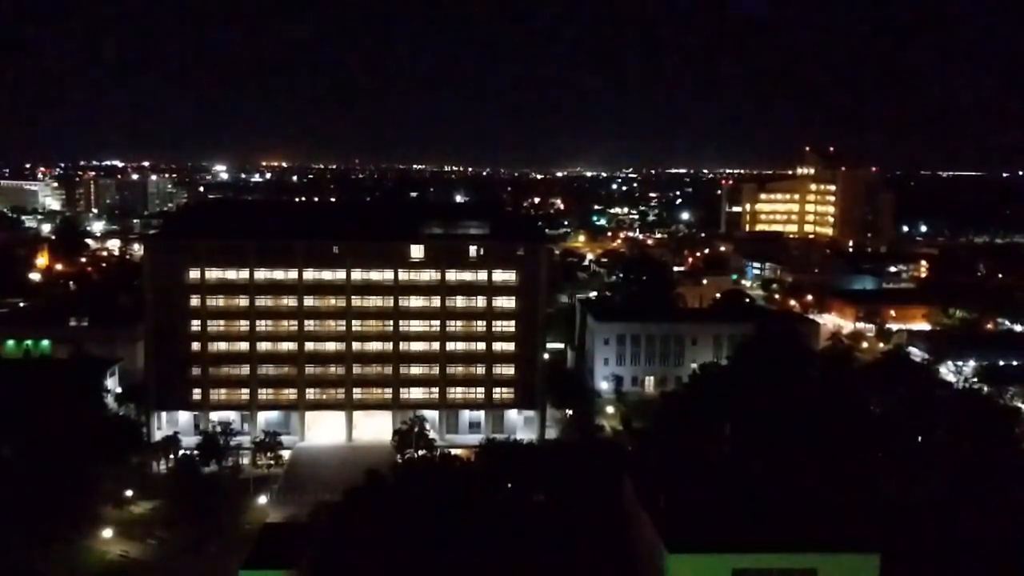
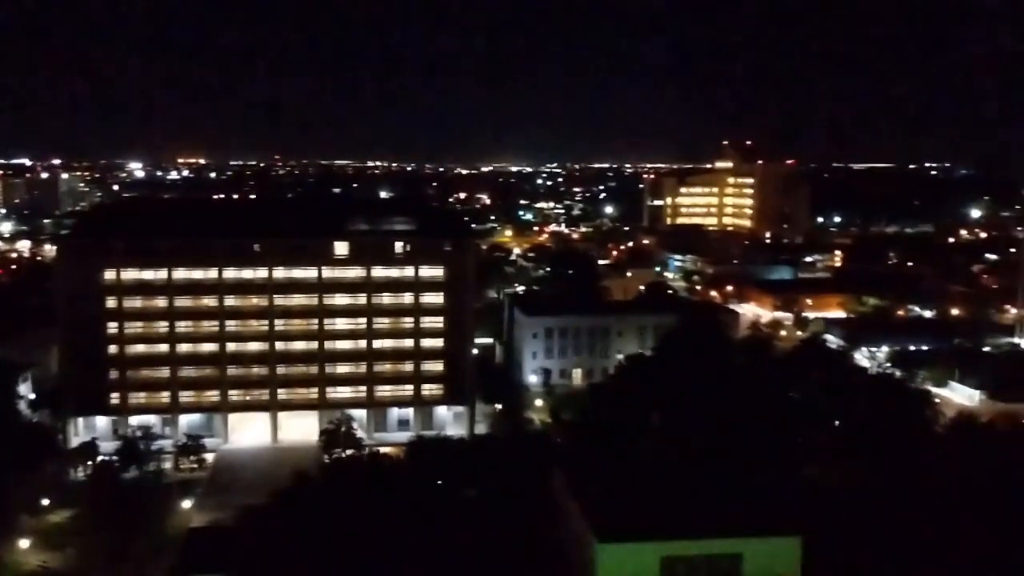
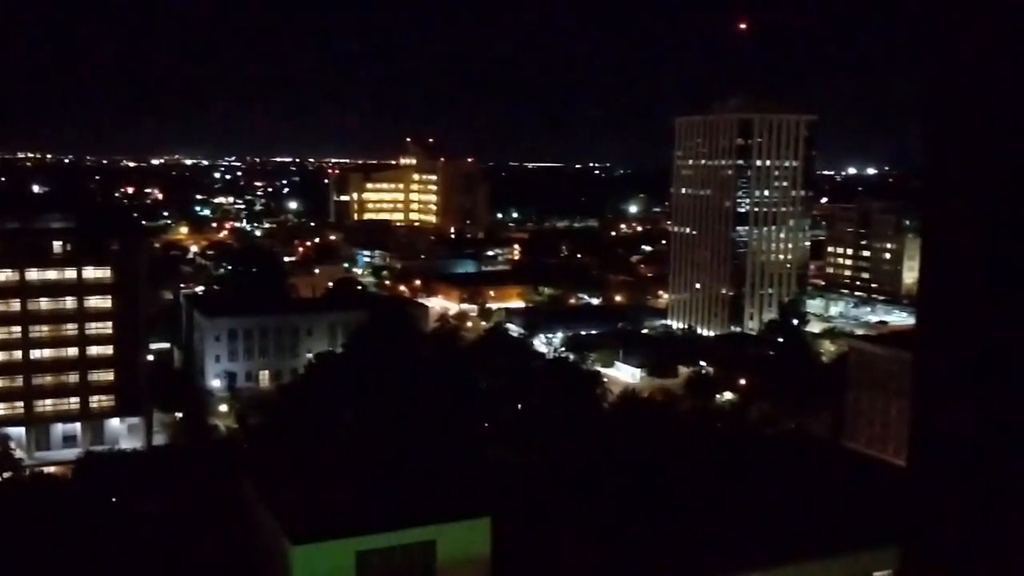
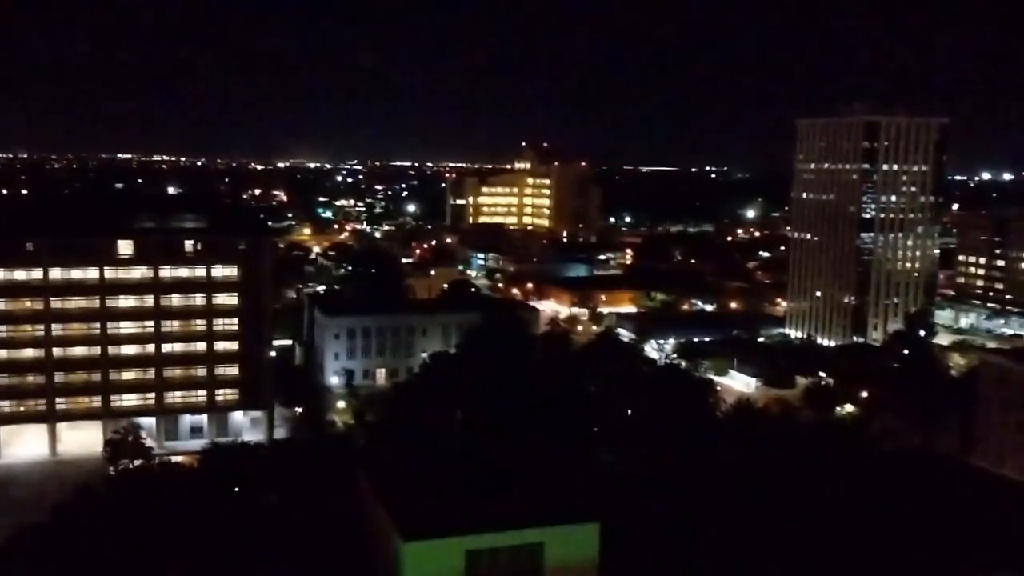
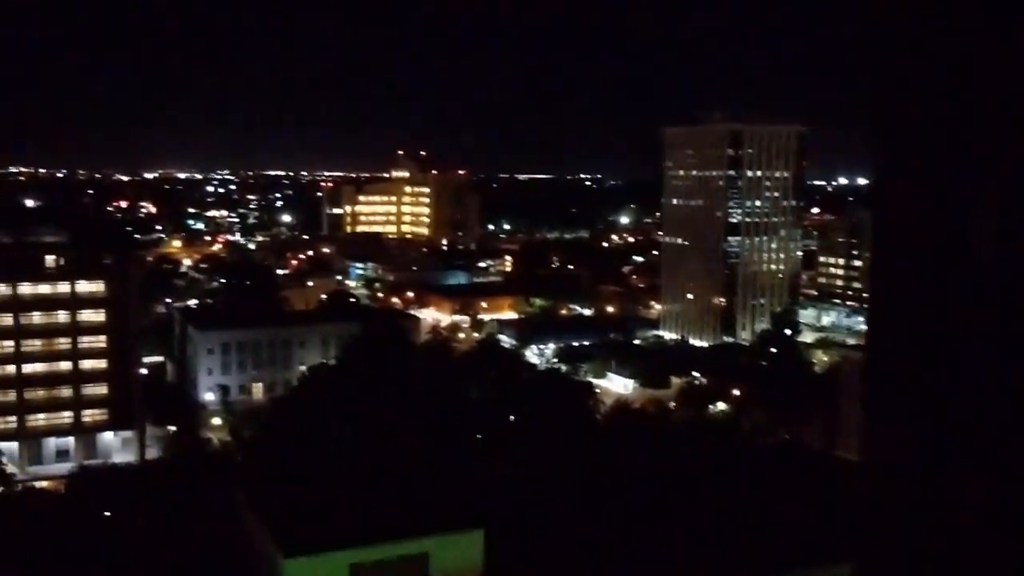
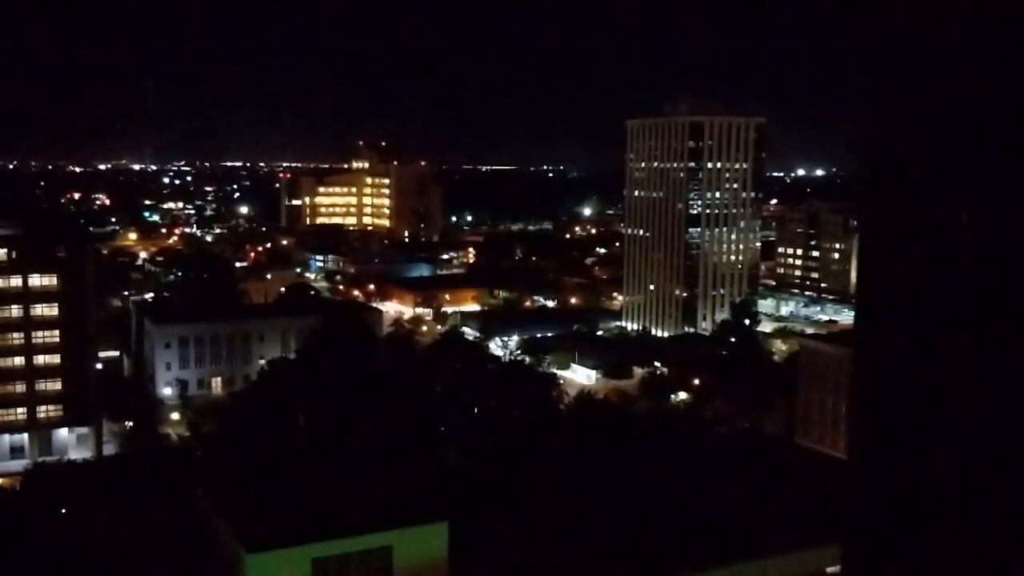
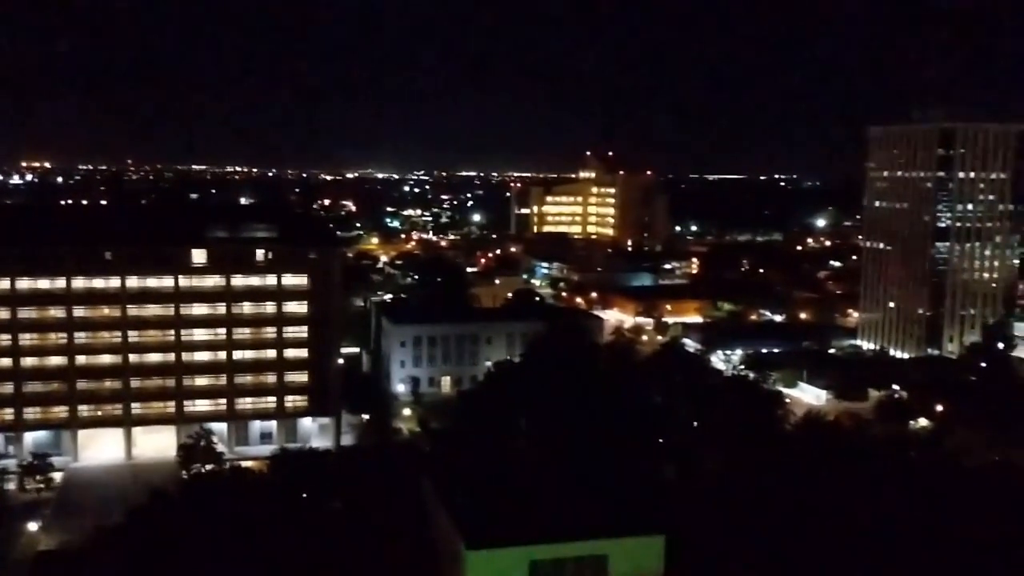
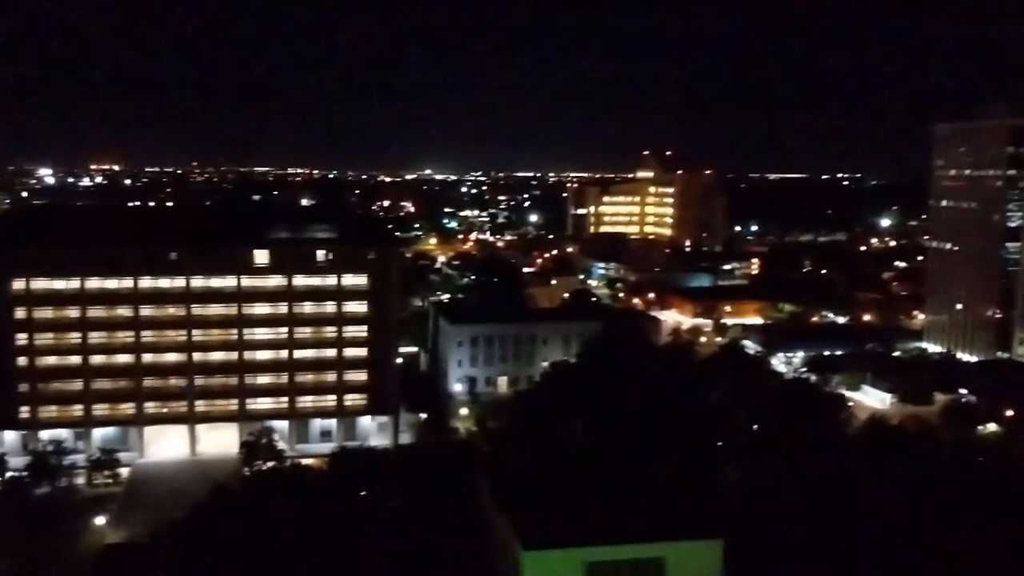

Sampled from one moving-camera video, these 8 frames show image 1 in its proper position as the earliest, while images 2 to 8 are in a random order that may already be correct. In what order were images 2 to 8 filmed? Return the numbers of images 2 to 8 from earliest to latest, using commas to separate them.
2, 8, 7, 4, 3, 6, 5
